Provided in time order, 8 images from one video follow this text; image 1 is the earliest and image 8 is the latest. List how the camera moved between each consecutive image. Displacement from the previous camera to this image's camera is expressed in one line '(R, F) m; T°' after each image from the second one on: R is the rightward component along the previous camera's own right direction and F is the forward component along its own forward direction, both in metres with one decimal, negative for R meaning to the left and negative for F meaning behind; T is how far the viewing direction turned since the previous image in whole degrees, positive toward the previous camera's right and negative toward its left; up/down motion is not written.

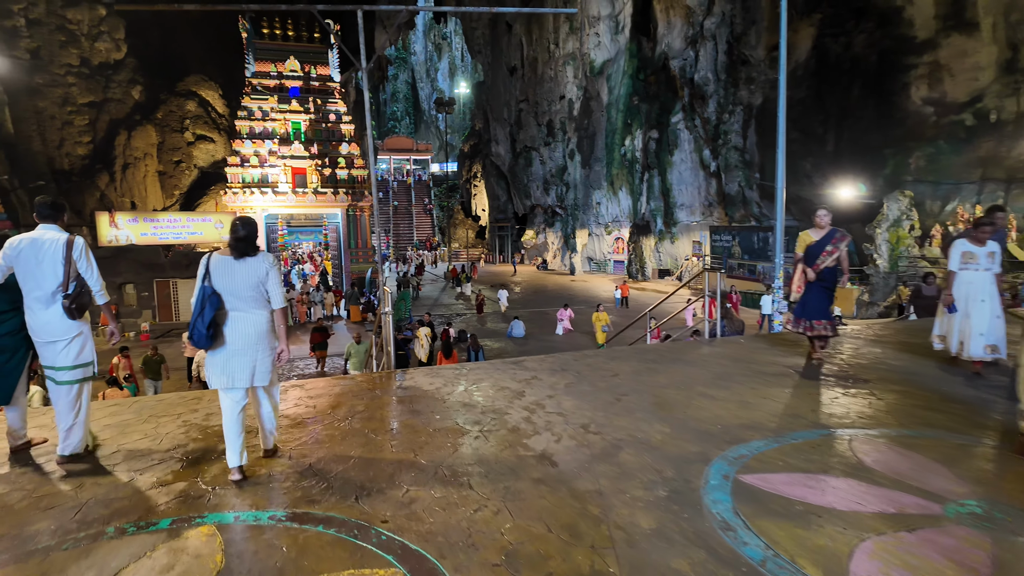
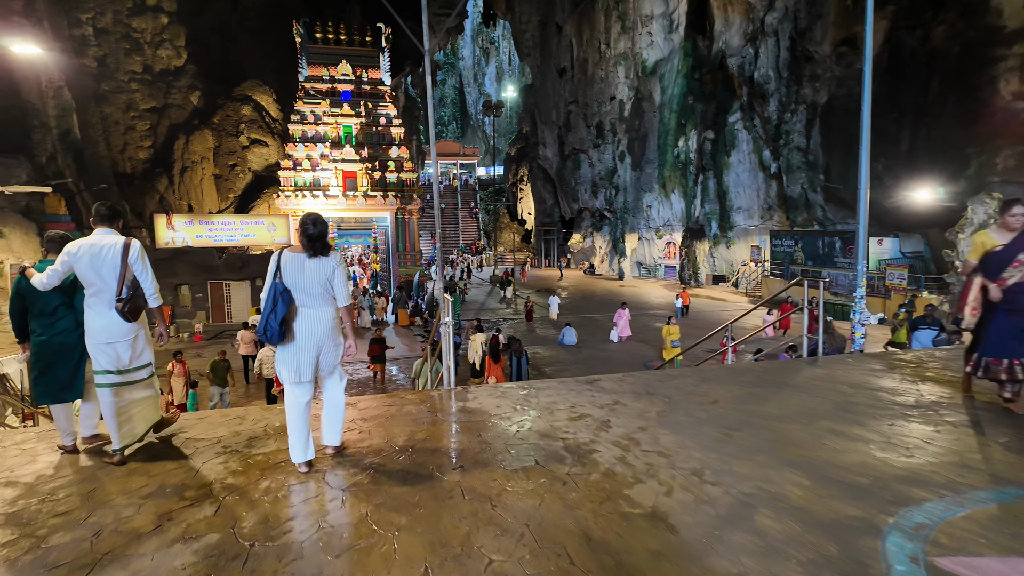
(-0.2, +0.5) m; -5°
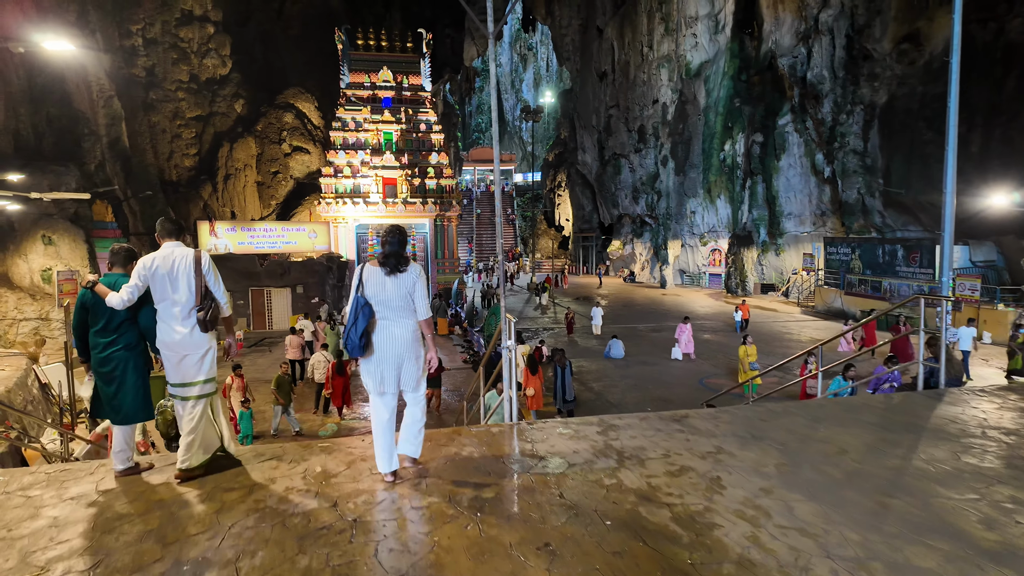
(-0.2, +0.5) m; -4°
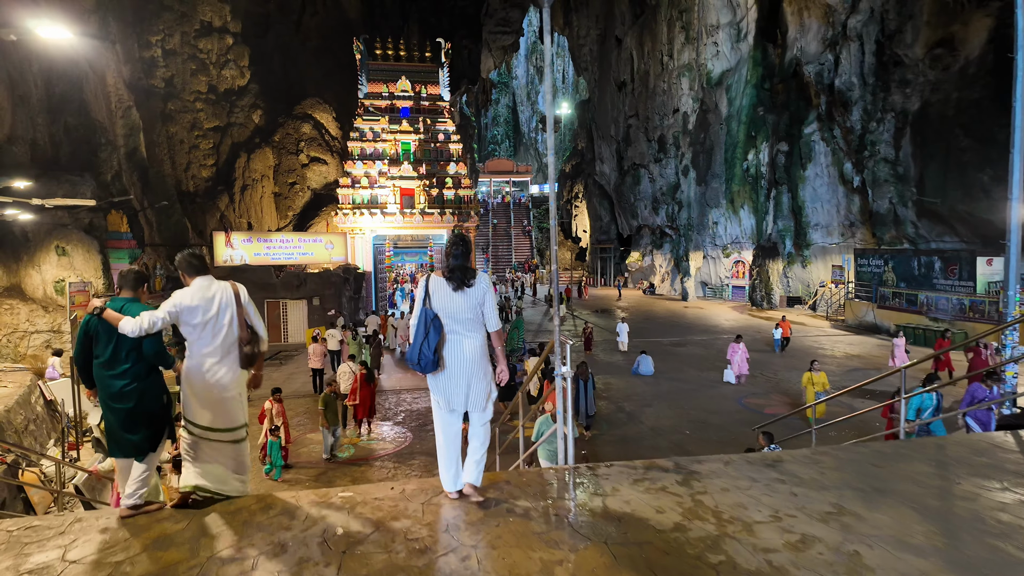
(-0.2, +0.5) m; -2°
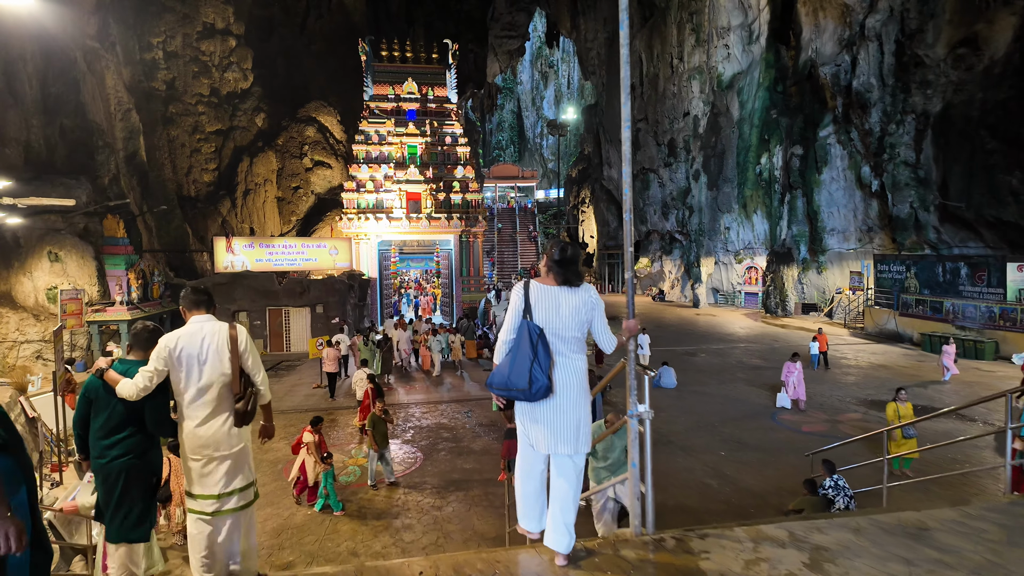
(-0.2, +0.6) m; 0°
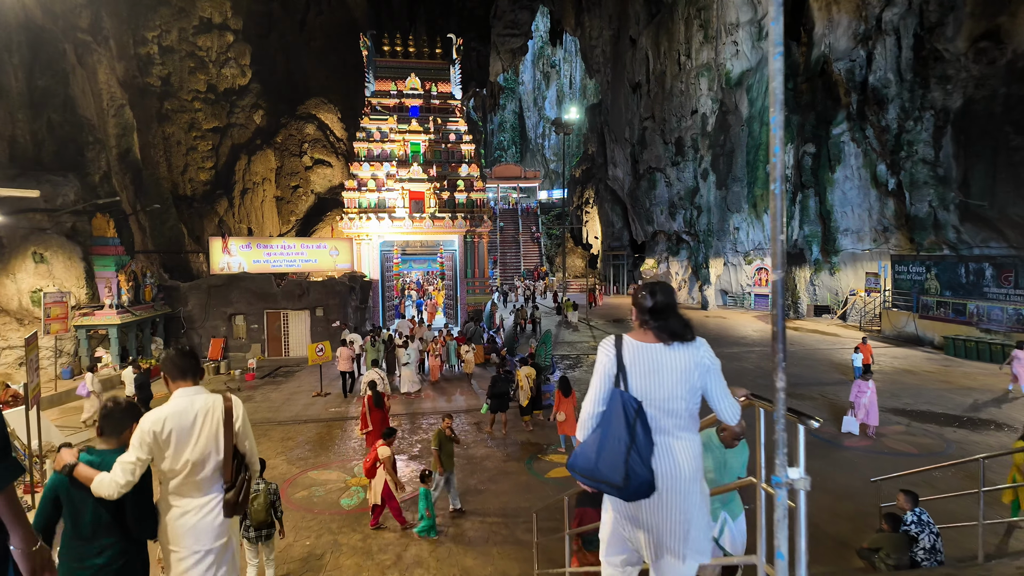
(-0.2, +0.6) m; 0°
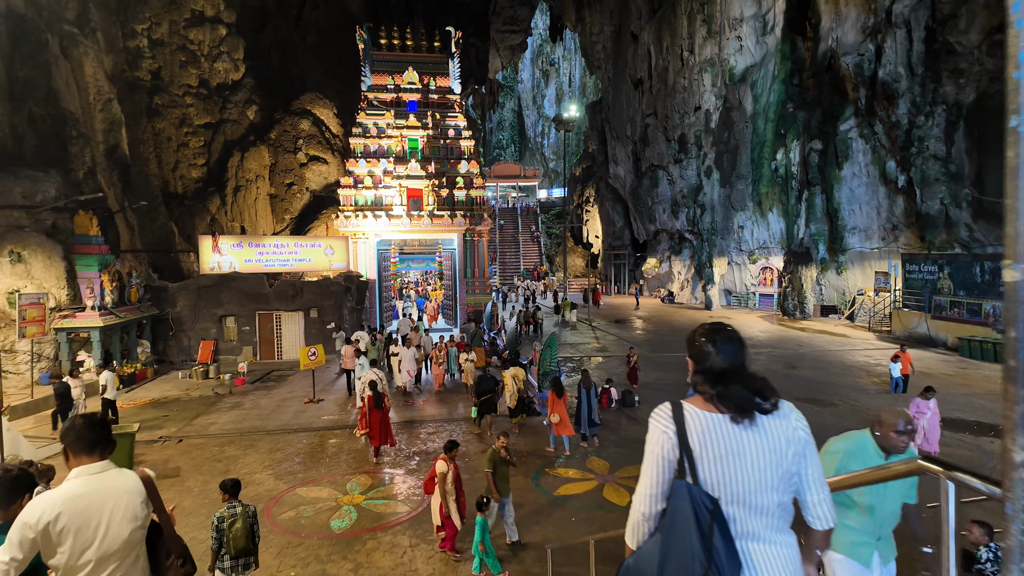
(-0.1, +0.5) m; 0°
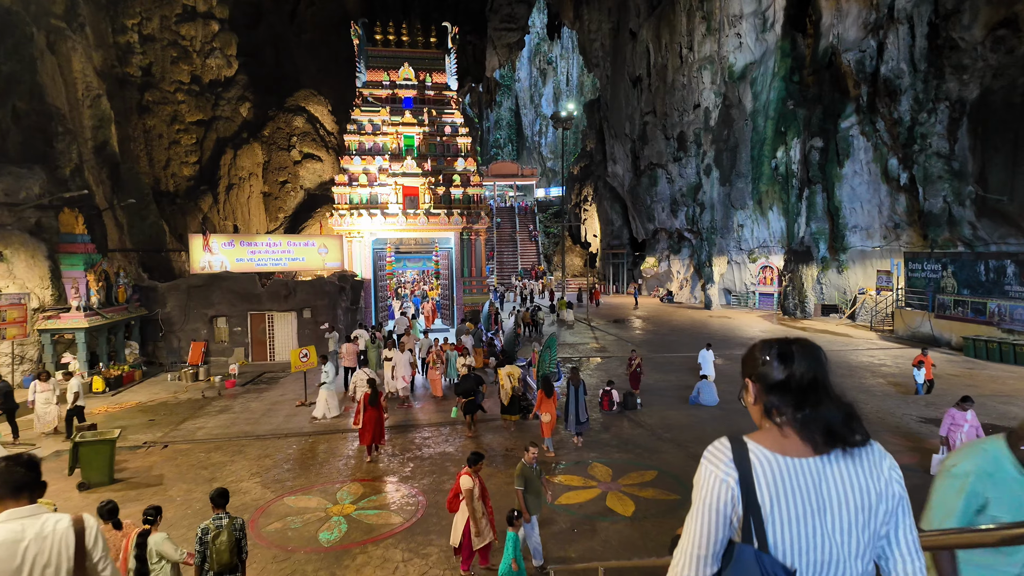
(0.0, +0.3) m; 0°
